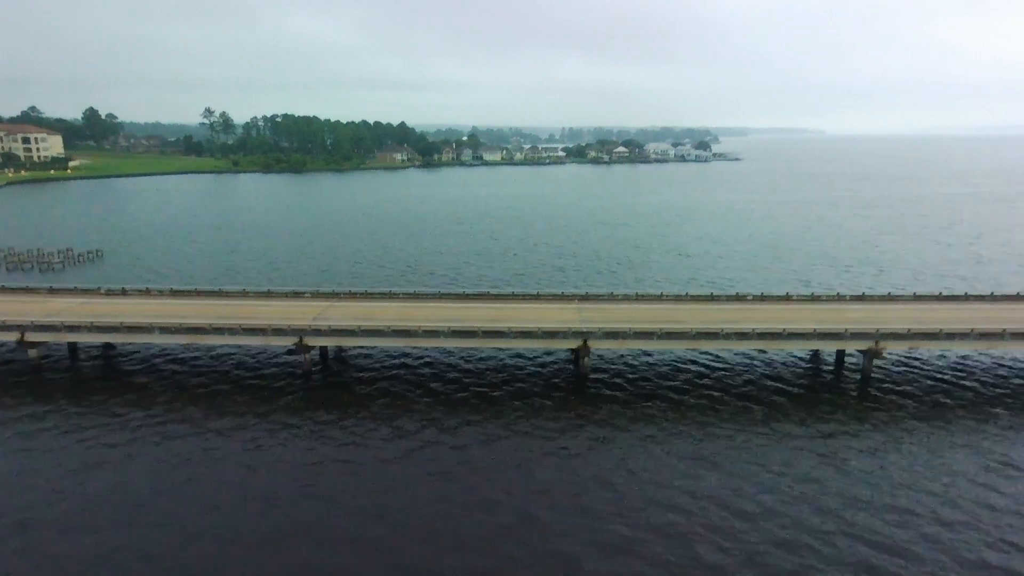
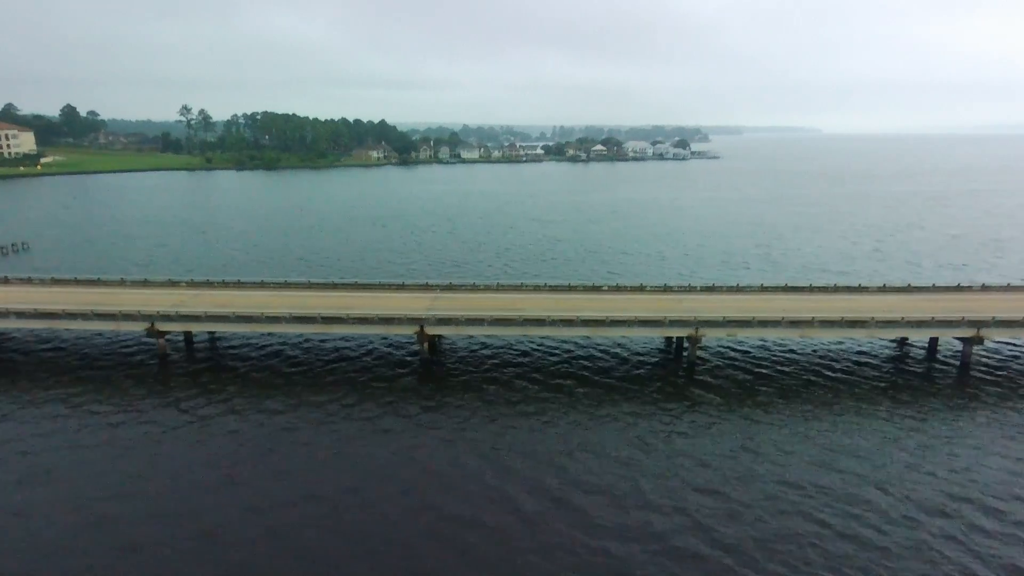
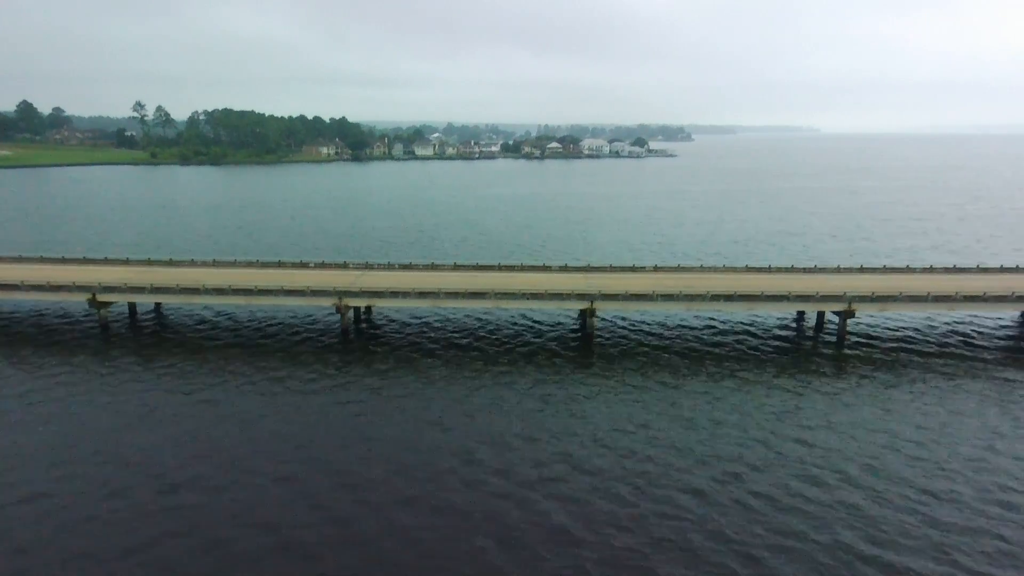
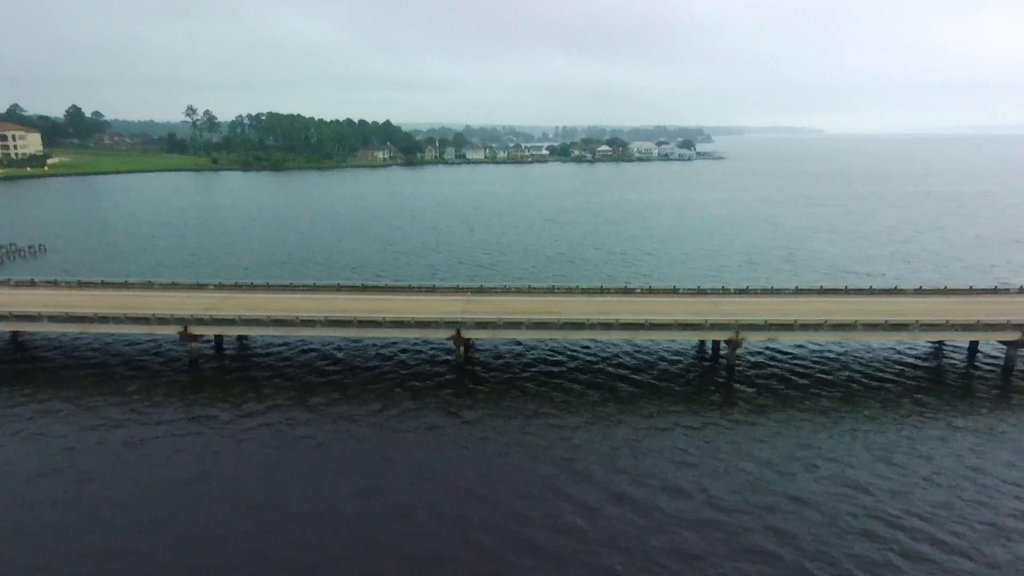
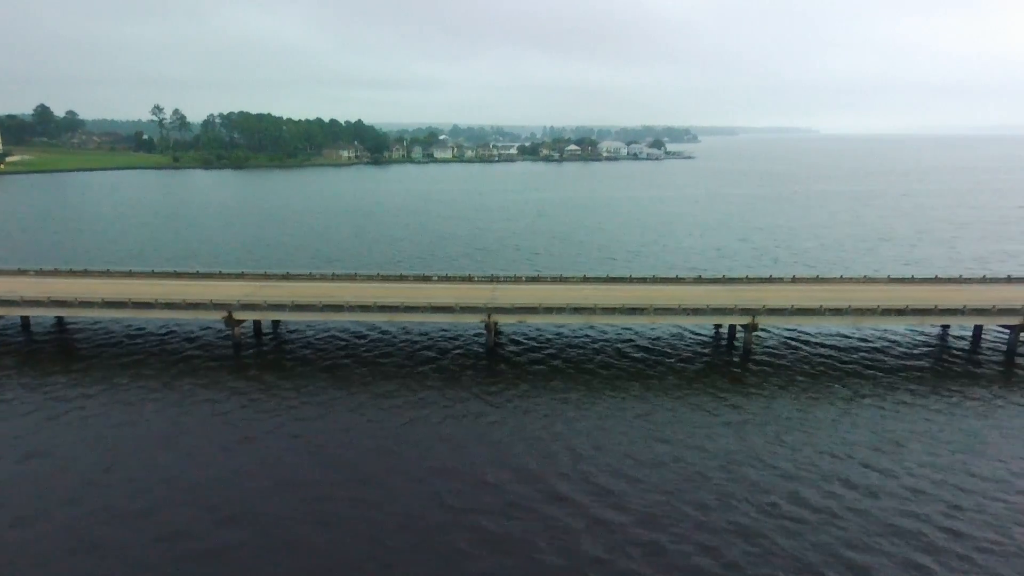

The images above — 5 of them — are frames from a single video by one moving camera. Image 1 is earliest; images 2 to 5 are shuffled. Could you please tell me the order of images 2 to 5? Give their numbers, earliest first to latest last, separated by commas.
4, 2, 5, 3
